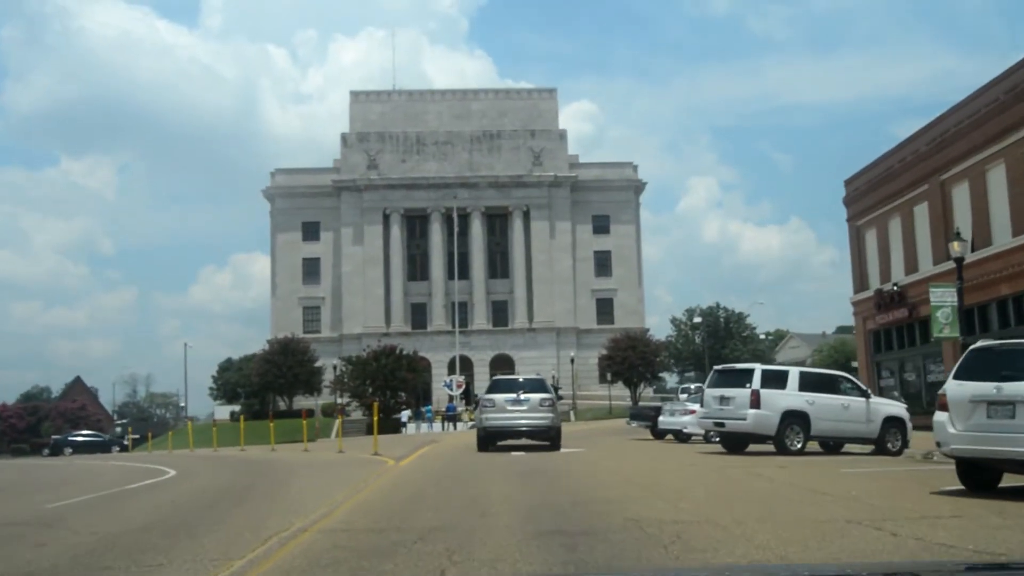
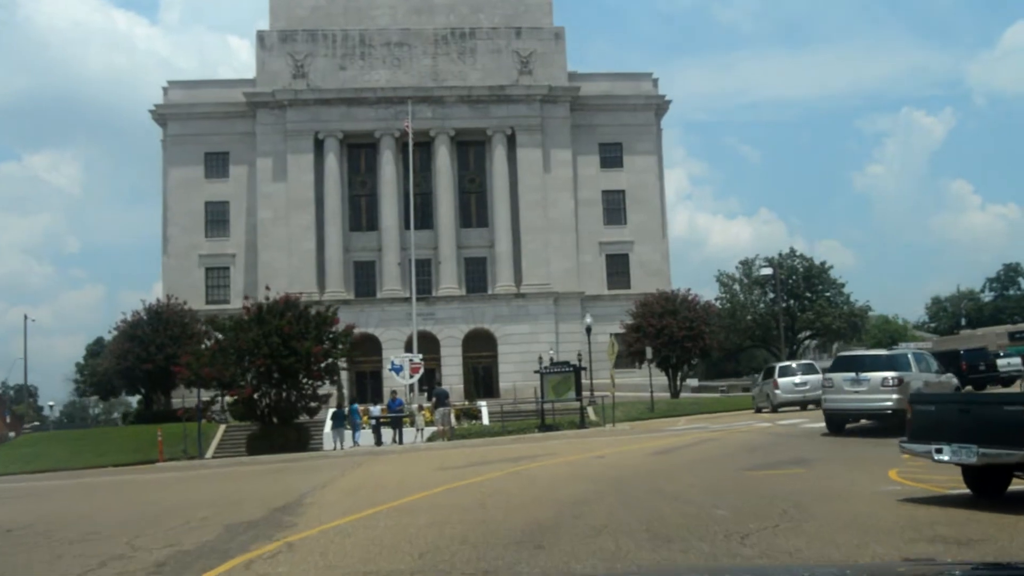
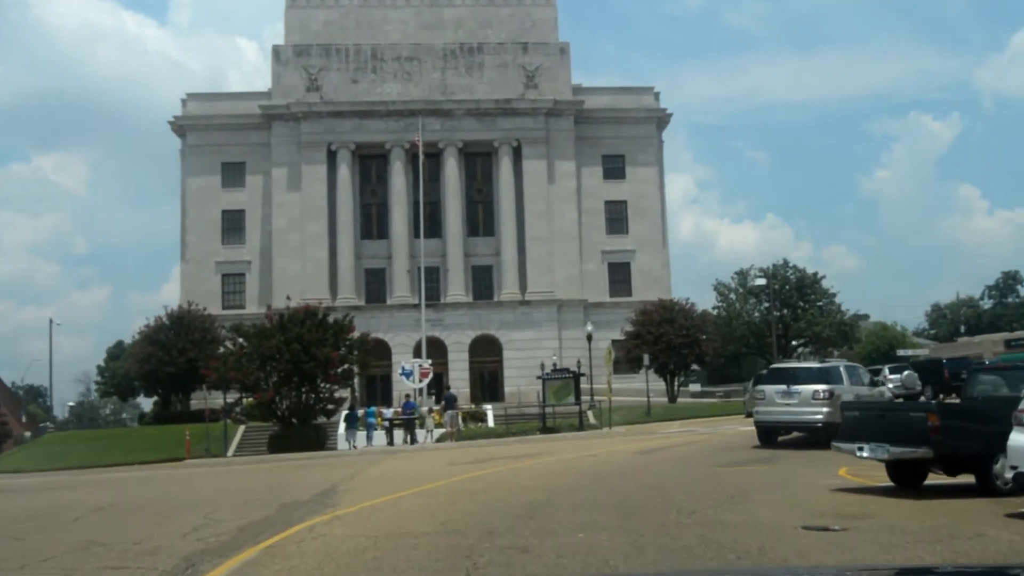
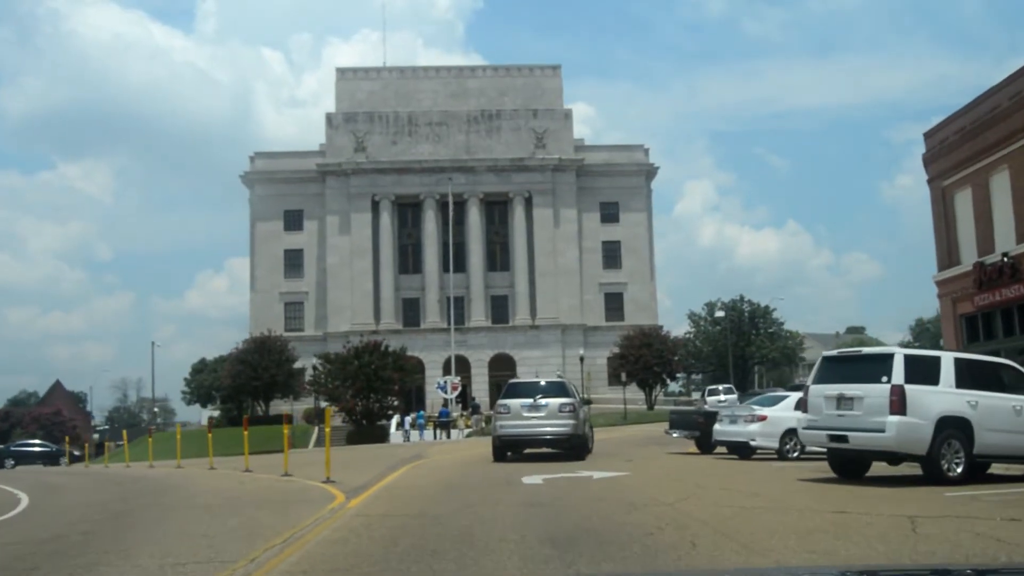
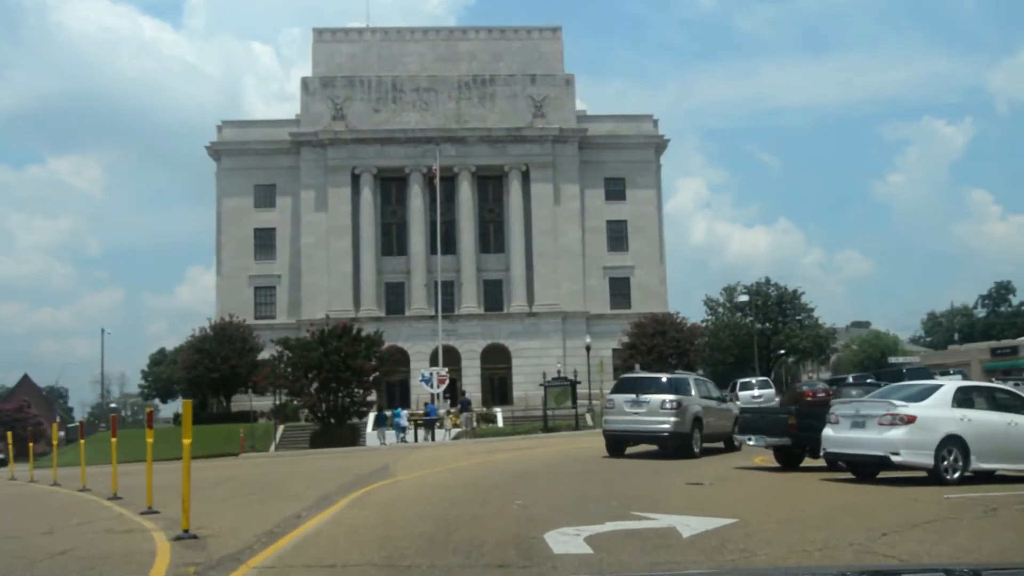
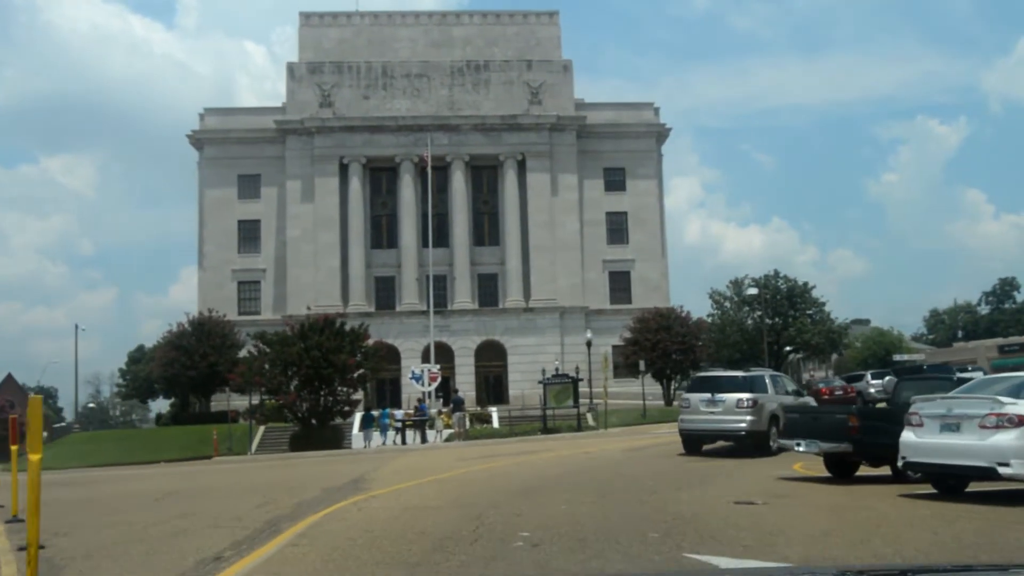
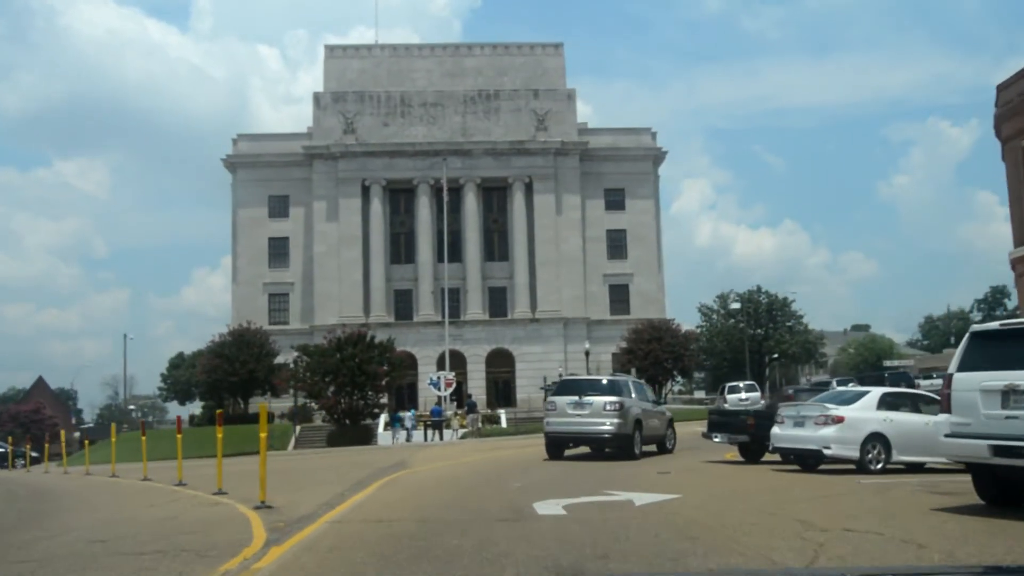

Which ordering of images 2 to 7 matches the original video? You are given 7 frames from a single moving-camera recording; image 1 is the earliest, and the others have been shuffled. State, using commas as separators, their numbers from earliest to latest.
4, 7, 5, 6, 3, 2
